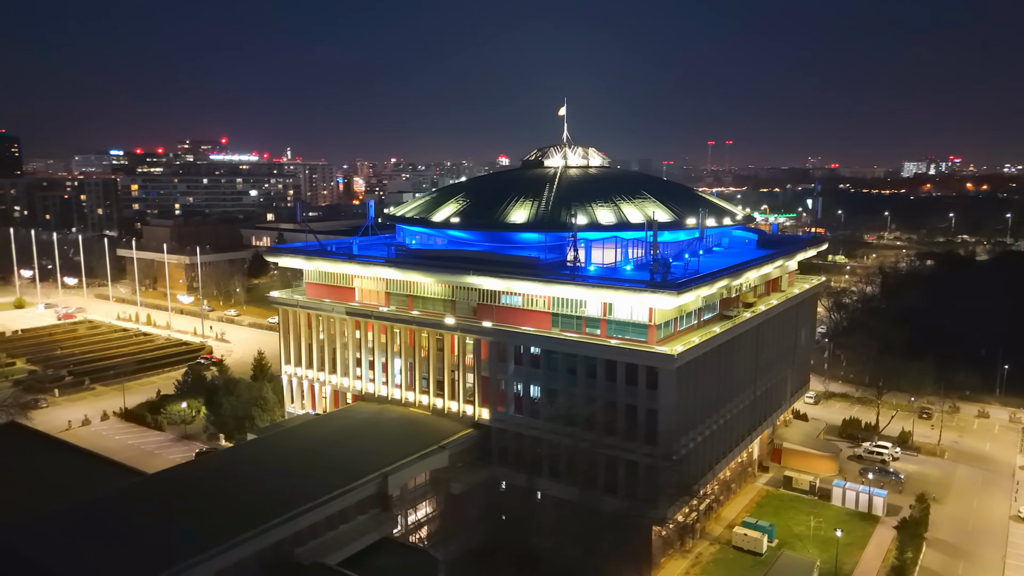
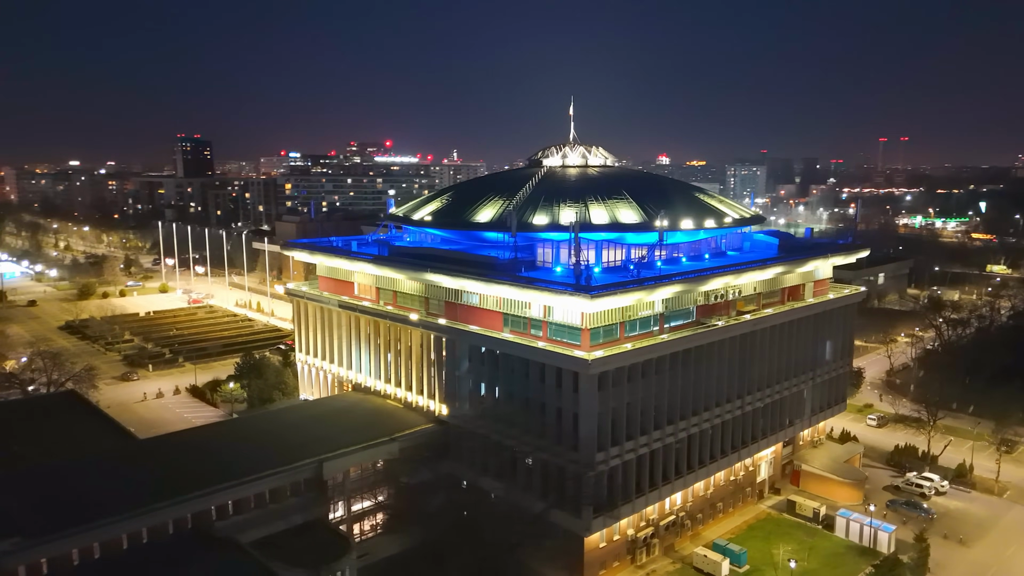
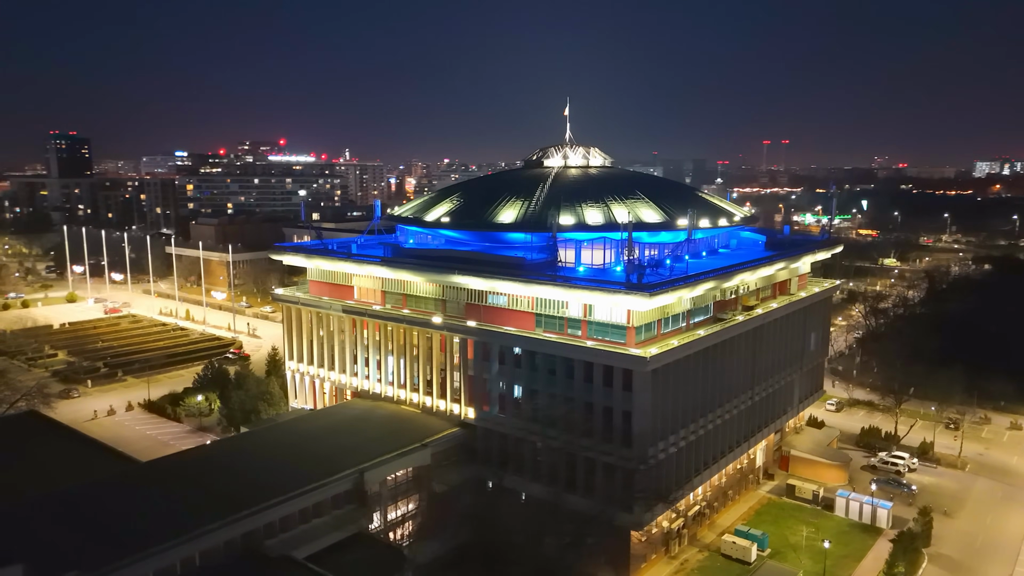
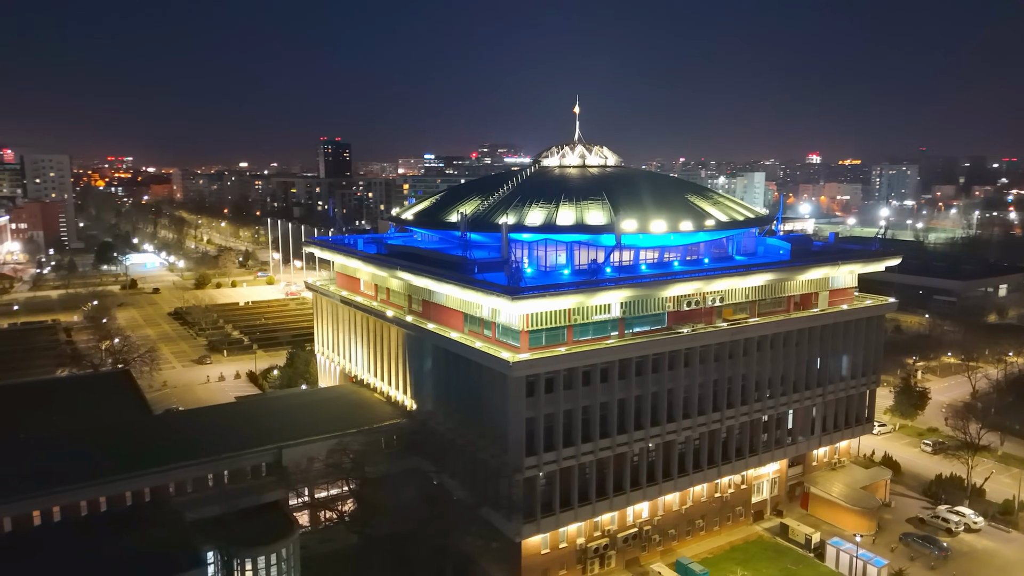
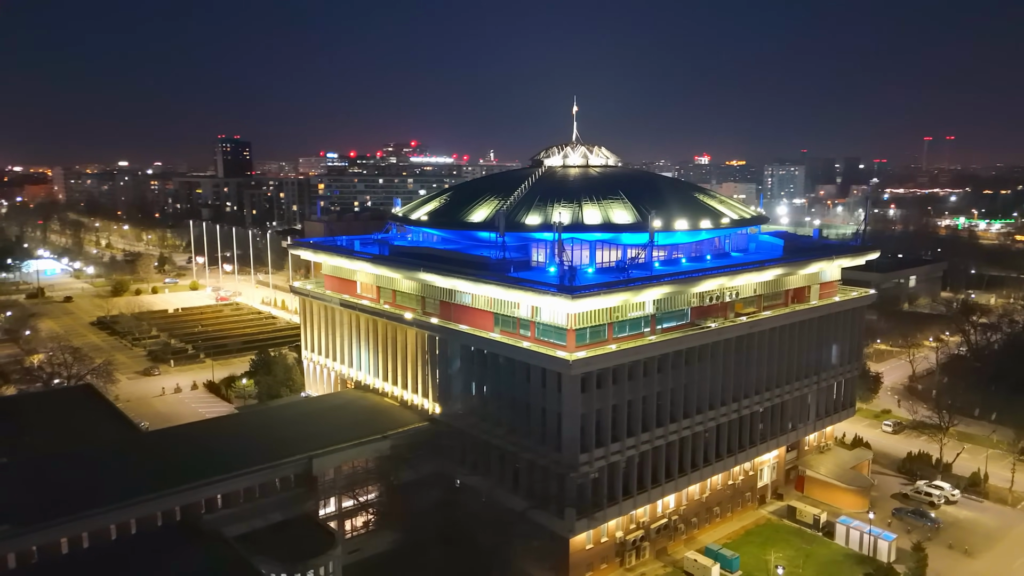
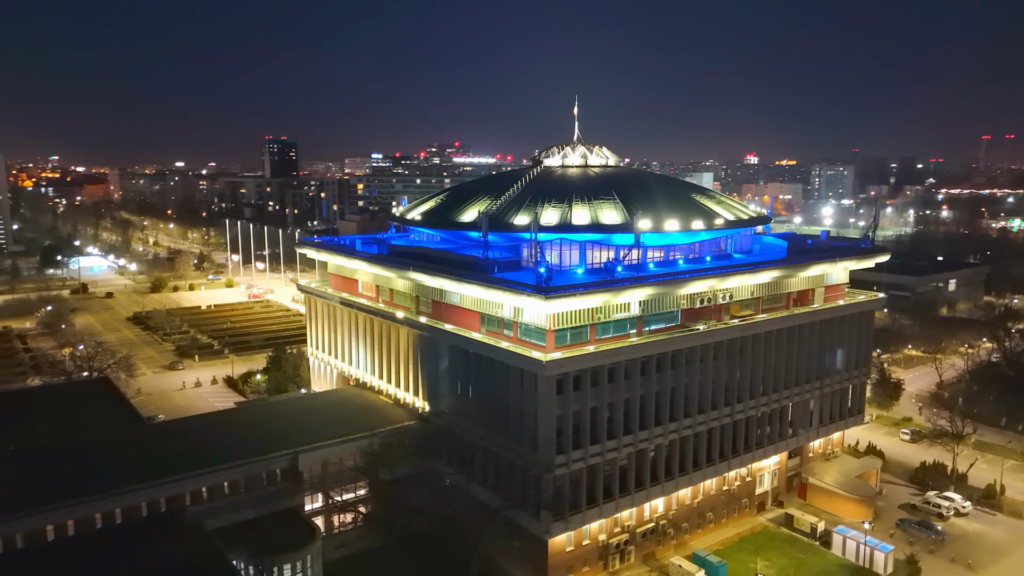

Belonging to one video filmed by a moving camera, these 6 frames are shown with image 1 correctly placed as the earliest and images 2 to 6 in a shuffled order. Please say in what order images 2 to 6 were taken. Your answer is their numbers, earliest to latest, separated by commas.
3, 2, 5, 6, 4
